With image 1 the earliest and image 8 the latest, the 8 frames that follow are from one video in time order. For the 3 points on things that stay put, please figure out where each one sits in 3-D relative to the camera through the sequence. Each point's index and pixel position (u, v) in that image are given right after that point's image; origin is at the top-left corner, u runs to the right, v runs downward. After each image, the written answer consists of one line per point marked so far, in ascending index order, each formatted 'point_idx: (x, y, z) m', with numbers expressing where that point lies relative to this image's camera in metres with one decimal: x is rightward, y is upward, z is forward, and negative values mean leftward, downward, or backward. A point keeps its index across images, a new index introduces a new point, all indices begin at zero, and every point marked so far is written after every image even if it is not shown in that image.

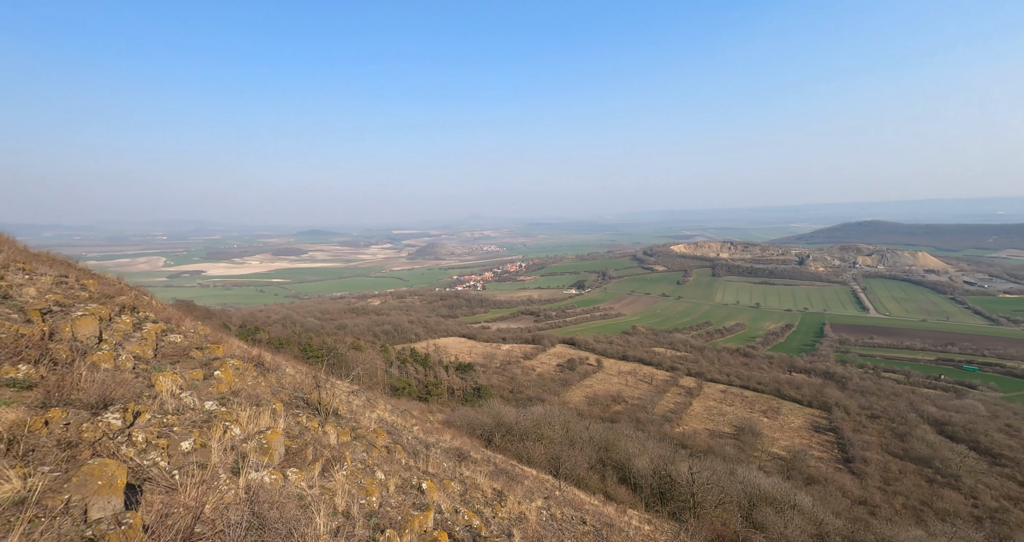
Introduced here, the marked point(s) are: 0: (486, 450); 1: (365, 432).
0: (-0.7, -5.7, +18.0) m
1: (-3.1, -3.4, +12.0) m
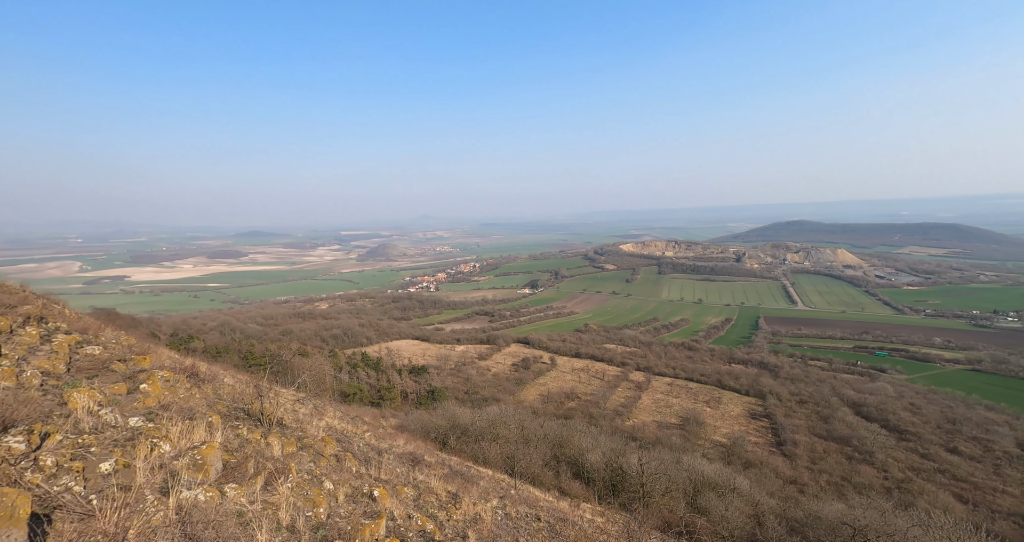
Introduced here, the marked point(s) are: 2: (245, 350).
0: (-2.1, -5.7, +17.7) m
1: (-4.1, -3.5, +11.5) m
2: (-7.5, -2.2, +15.5) m
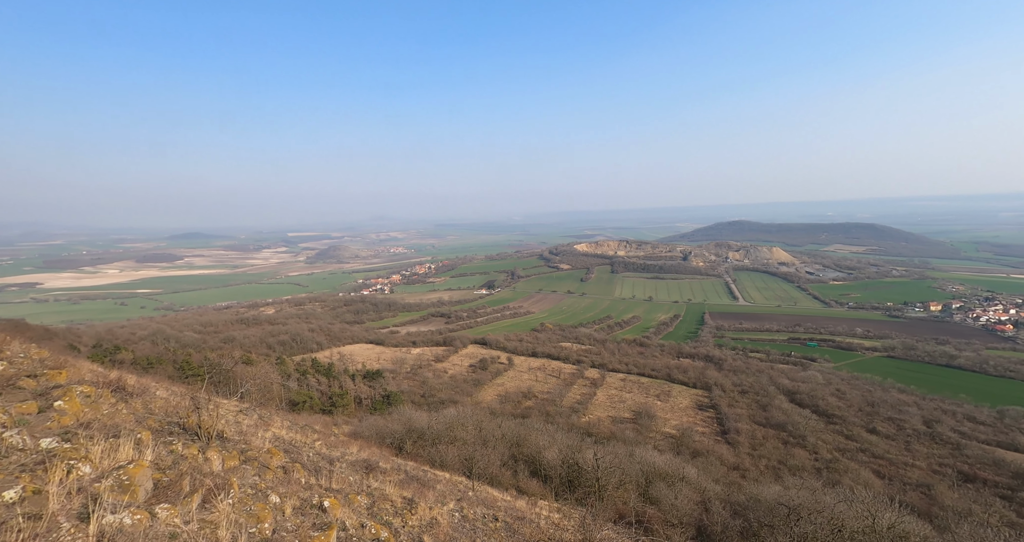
0: (-3.5, -5.8, +17.2) m
1: (-5.0, -3.6, +10.9) m
2: (-8.7, -2.3, +14.7) m
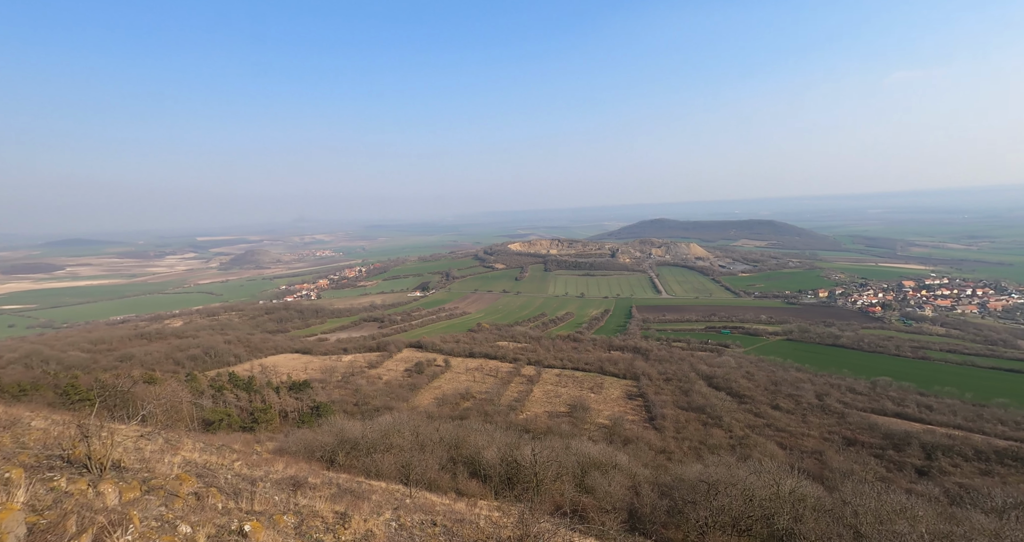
0: (-5.4, -5.9, +16.3) m
1: (-6.3, -3.7, +9.8) m
2: (-10.4, -2.6, +13.1) m
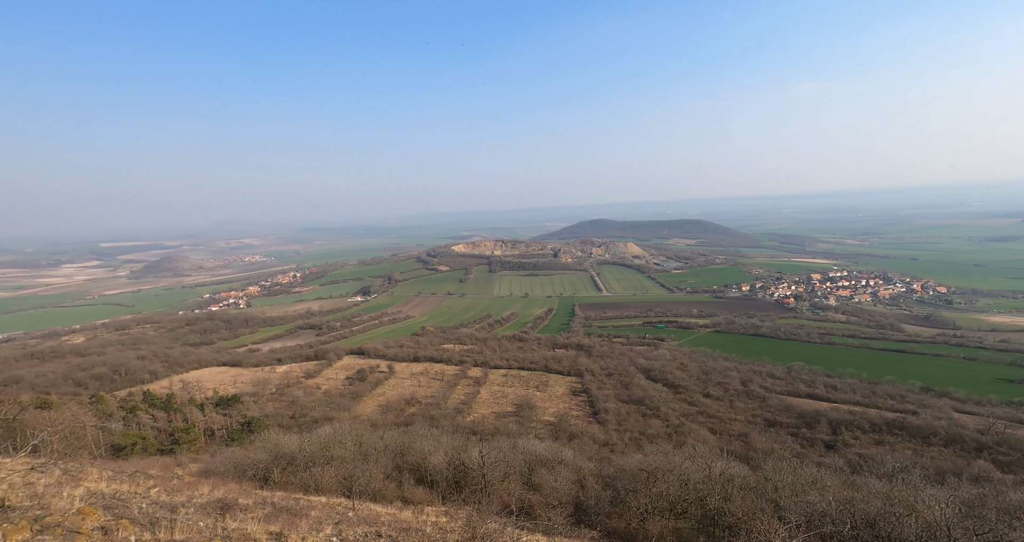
0: (-7.0, -6.1, +15.1) m
1: (-7.2, -3.9, +8.6) m
2: (-11.6, -2.9, +11.5) m
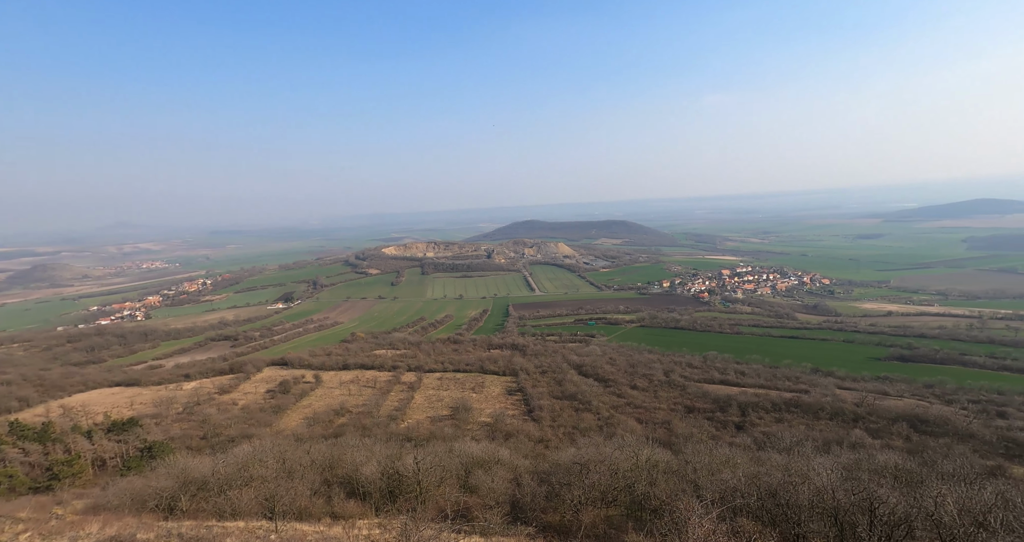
0: (-8.6, -6.3, +13.2) m
1: (-8.1, -4.1, +6.7) m
2: (-12.9, -3.1, +9.0) m
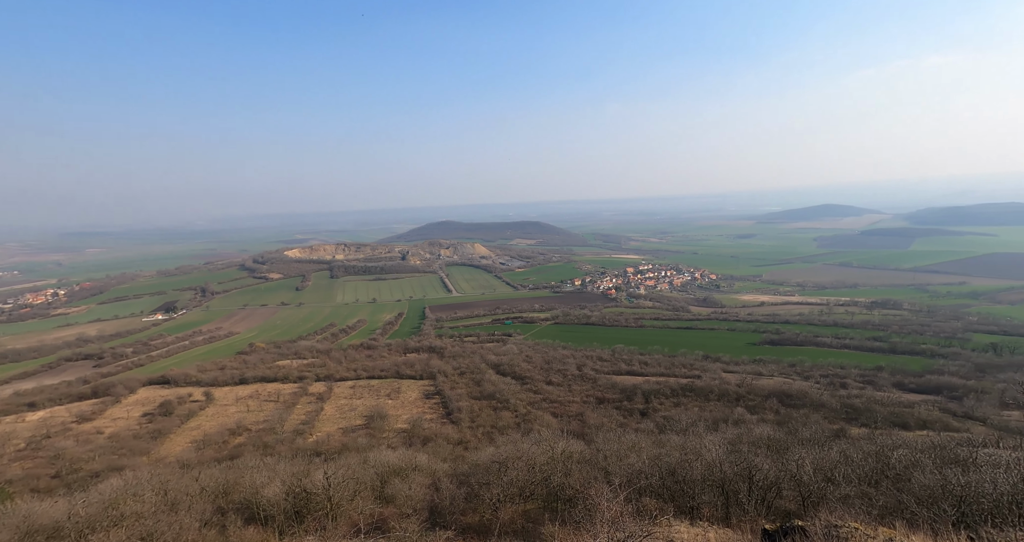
0: (-10.5, -6.5, +10.0) m
1: (-9.1, -4.3, +3.7) m
2: (-14.2, -3.4, +5.3) m
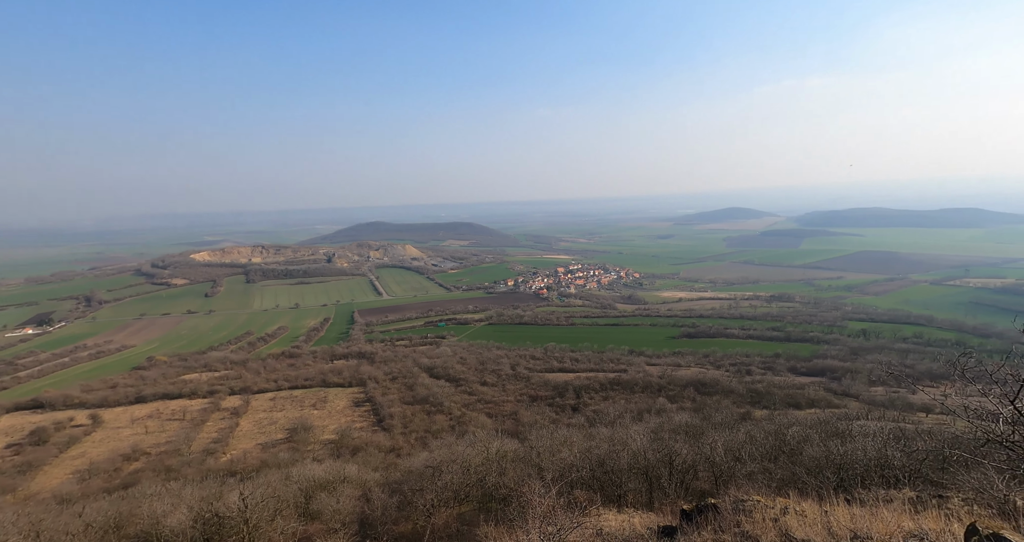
0: (-11.7, -6.7, +6.7) m
1: (-9.5, -4.4, +0.6) m
2: (-14.8, -3.6, +1.6) m
